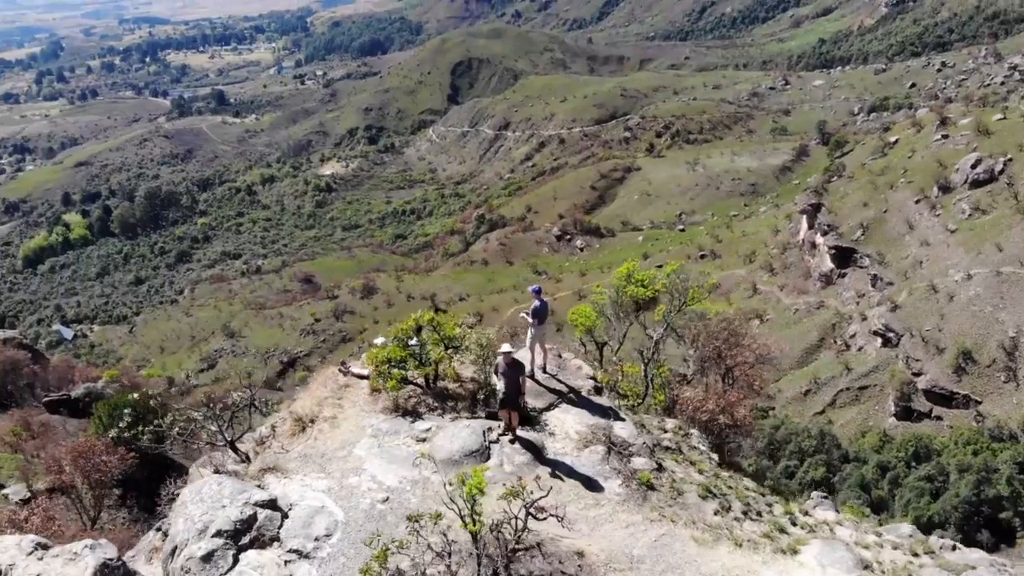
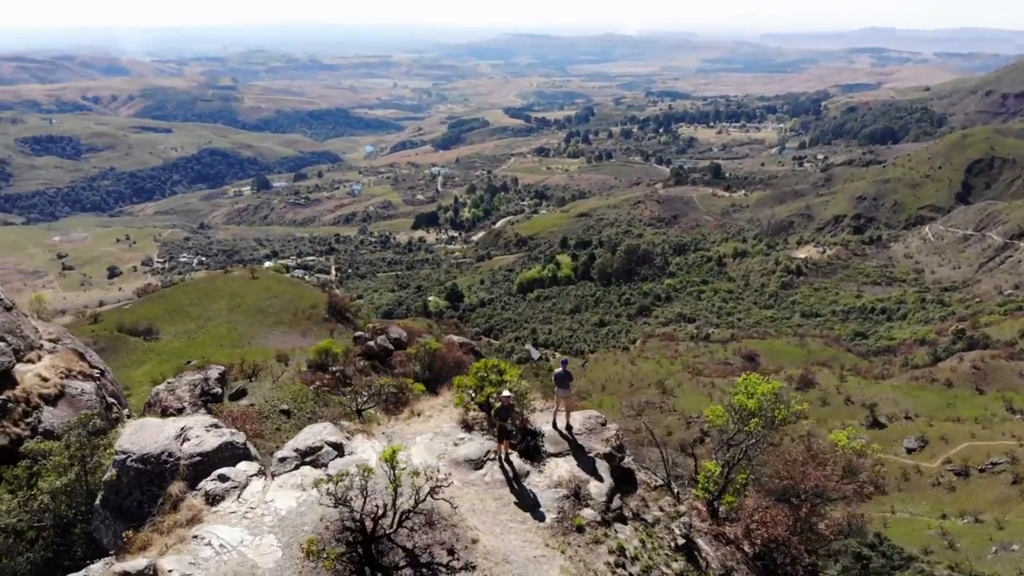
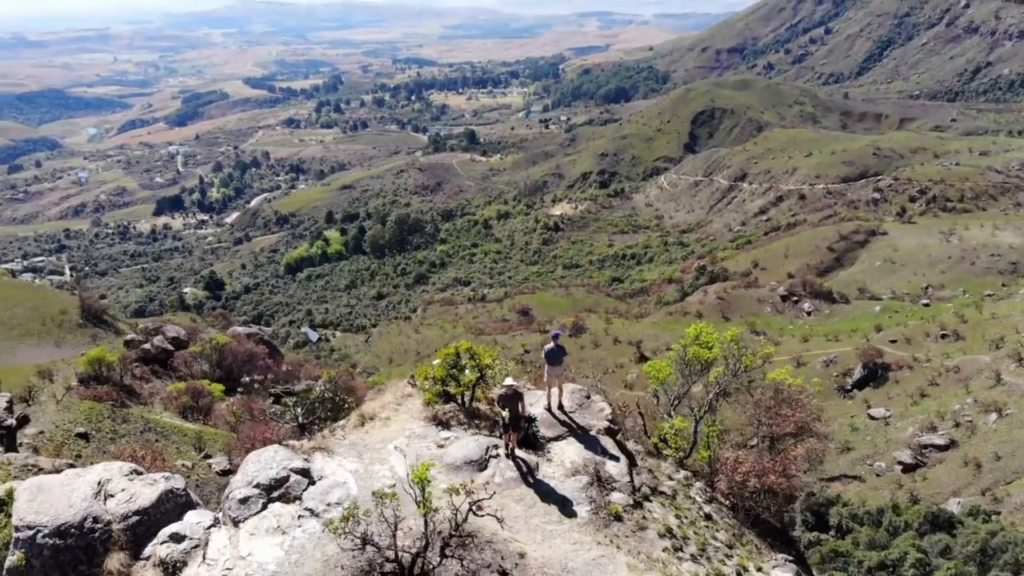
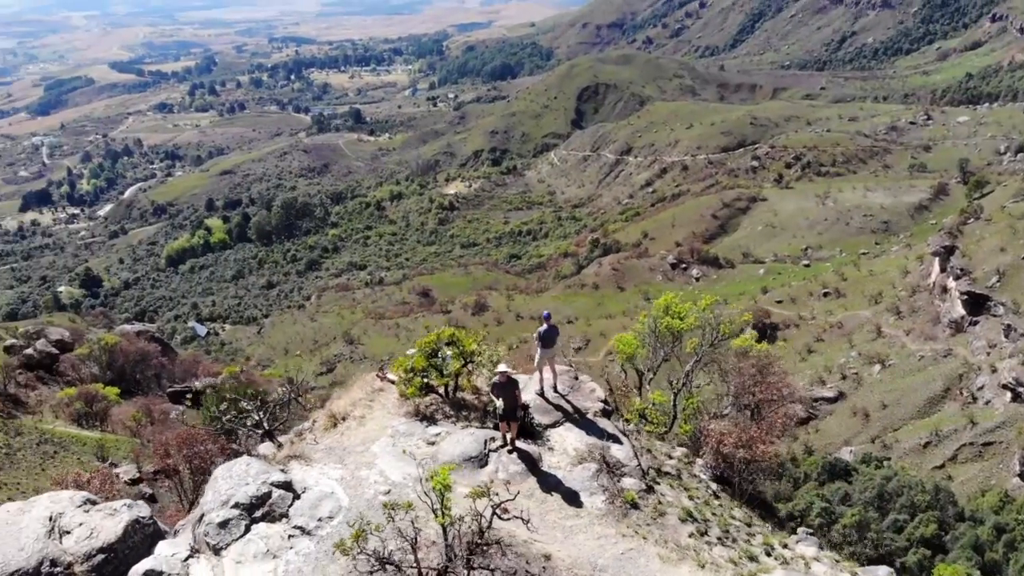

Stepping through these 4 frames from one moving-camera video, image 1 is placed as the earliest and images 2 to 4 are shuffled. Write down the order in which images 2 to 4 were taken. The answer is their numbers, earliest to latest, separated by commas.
4, 3, 2
